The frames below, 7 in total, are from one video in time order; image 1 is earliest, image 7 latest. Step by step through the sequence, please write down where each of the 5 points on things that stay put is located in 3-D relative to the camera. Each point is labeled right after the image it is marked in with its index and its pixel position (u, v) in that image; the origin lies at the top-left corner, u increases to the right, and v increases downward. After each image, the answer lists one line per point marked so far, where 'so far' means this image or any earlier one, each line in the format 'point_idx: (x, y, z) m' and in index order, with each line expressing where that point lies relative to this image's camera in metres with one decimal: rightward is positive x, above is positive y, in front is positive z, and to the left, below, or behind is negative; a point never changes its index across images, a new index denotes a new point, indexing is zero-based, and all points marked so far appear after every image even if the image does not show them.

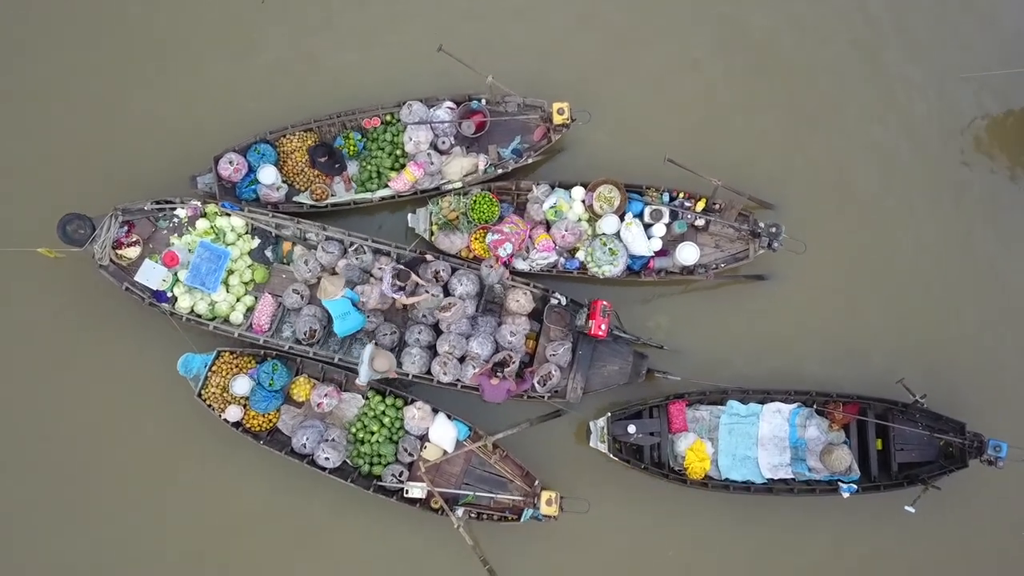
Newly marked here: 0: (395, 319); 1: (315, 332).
0: (-2.6, -0.7, +14.0) m
1: (-4.1, -0.9, +13.2) m
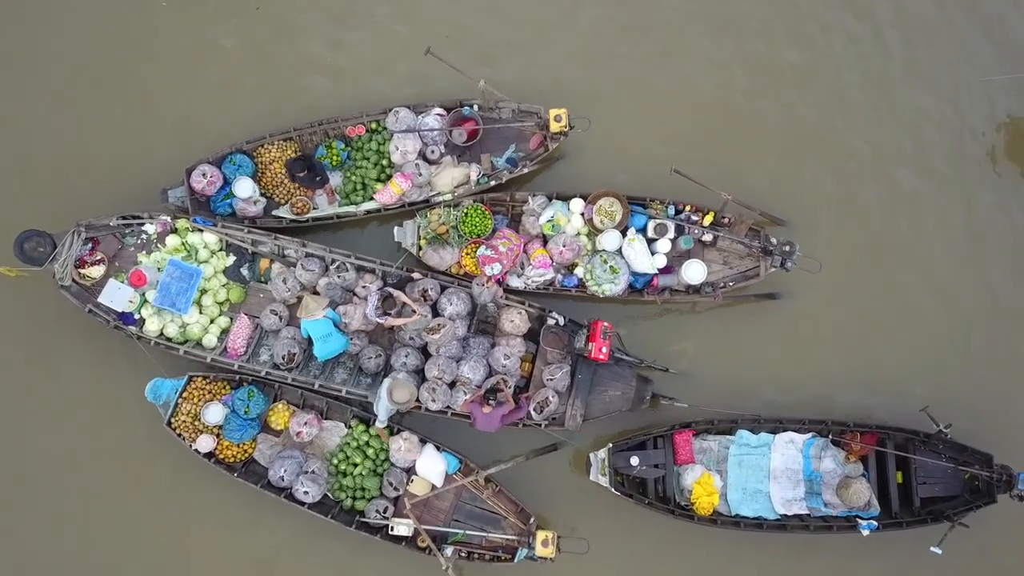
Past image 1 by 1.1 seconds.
0: (-2.8, -1.1, +13.1) m
1: (-4.3, -1.3, +12.3) m
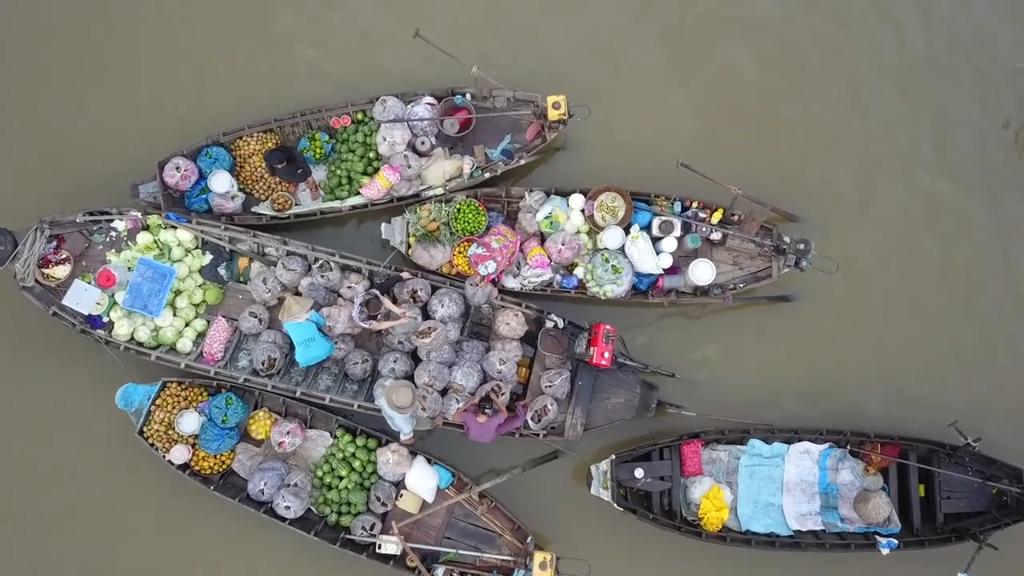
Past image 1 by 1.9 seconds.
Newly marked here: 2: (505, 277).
0: (-2.8, -1.1, +12.2) m
1: (-4.4, -1.4, +11.4) m
2: (-0.1, +0.2, +12.6) m
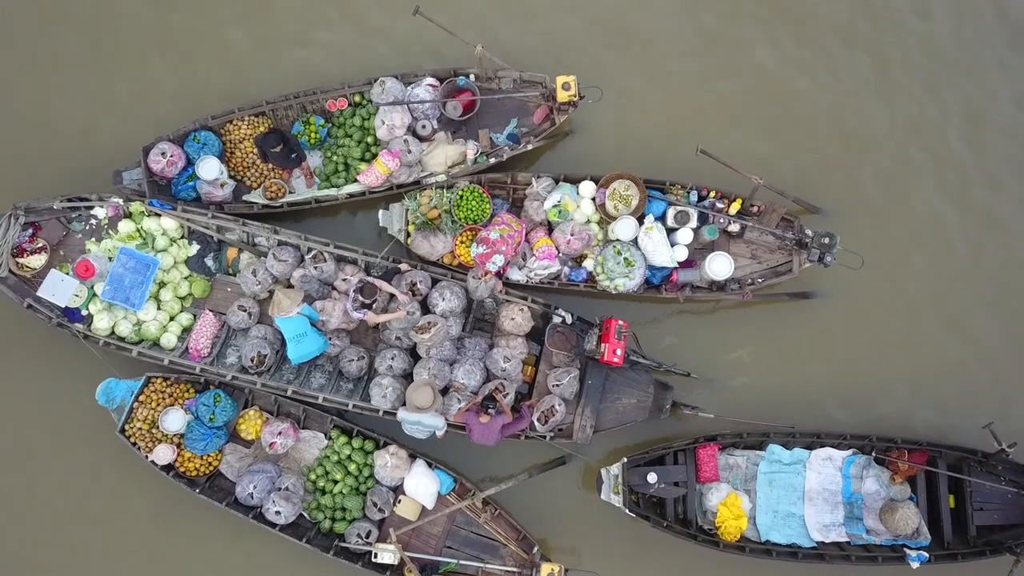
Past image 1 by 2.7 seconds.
0: (-2.7, -1.0, +11.5) m
1: (-4.3, -1.2, +10.7) m
2: (0.0, +0.4, +11.8) m
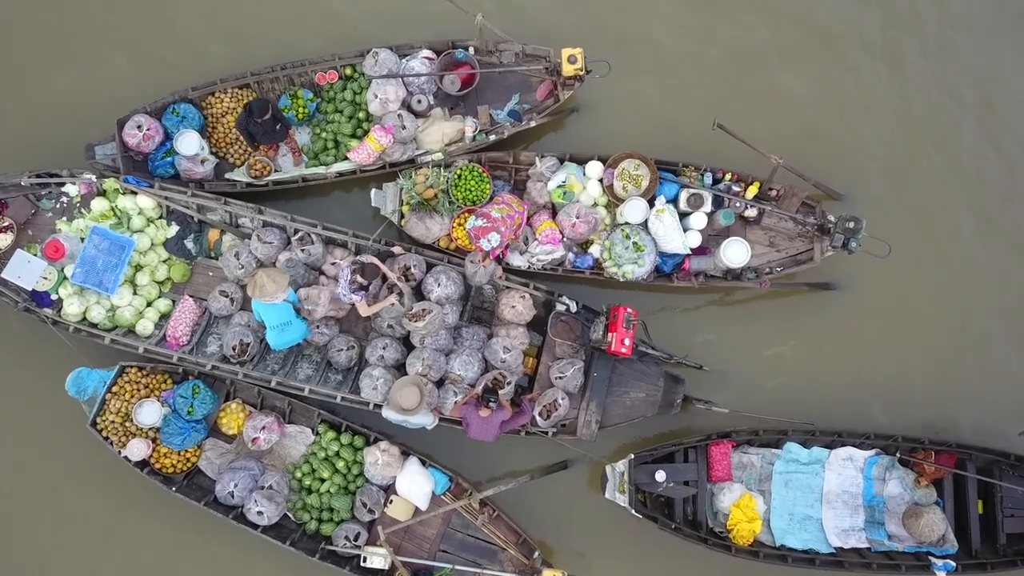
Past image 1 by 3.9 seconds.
0: (-2.7, -0.7, +10.8) m
1: (-4.3, -1.0, +10.0) m
2: (0.0, +0.6, +11.0) m
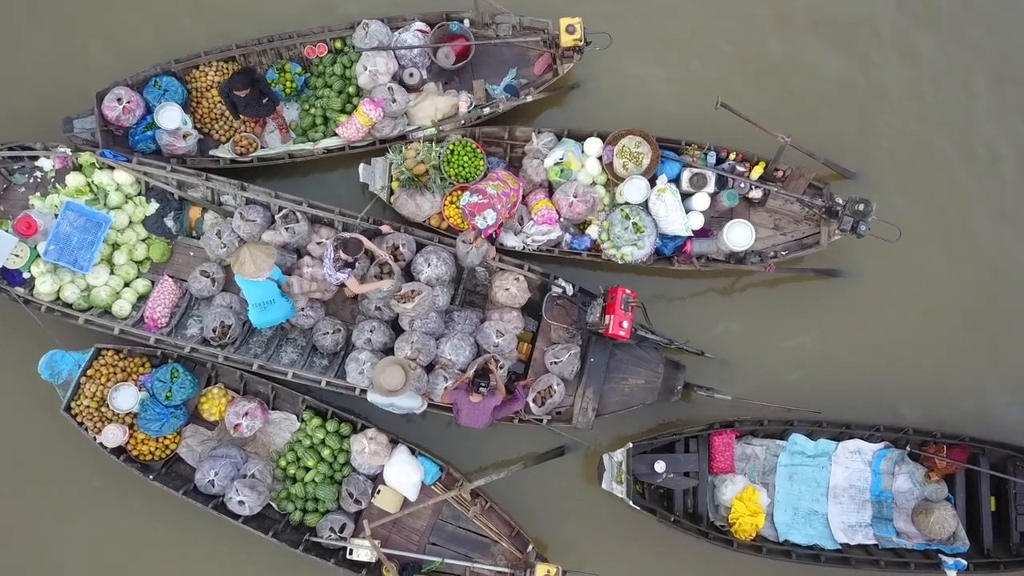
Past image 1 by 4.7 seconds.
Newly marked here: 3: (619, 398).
0: (-2.8, -0.4, +10.3) m
1: (-4.4, -0.6, +9.6) m
2: (-0.1, +0.9, +10.6) m
3: (+1.7, -1.8, +10.1) m
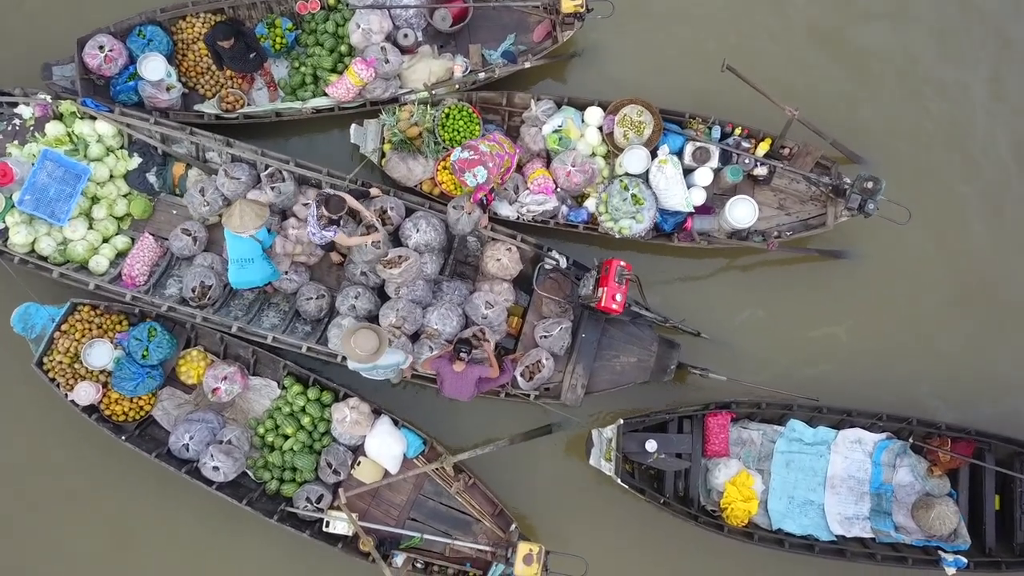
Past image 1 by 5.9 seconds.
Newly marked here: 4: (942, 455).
0: (-3.0, +0.1, +10.0) m
1: (-4.5, 0.0, +9.2) m
2: (-0.2, +1.4, +10.2) m
3: (+1.6, -1.4, +9.7) m
4: (+7.0, -2.6, +10.1) m
